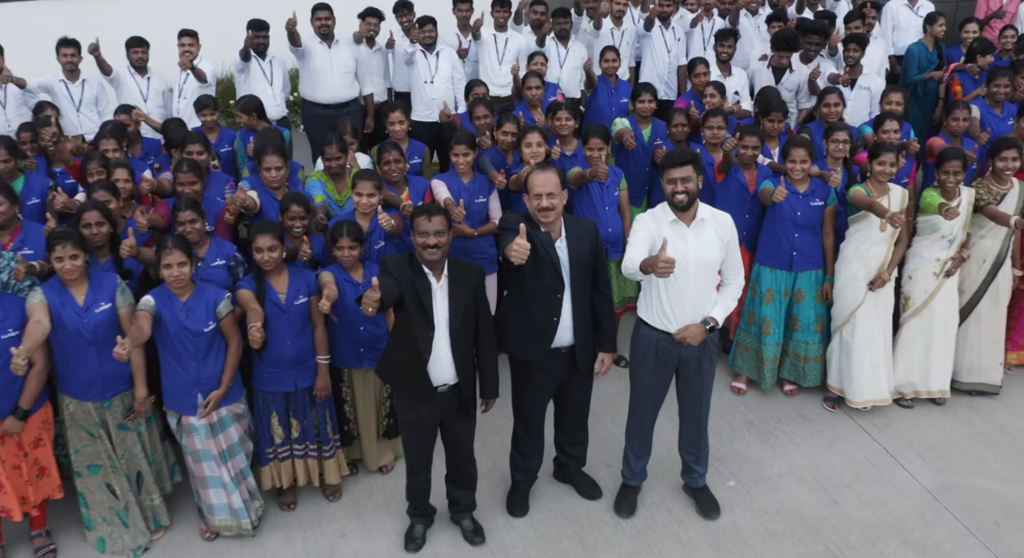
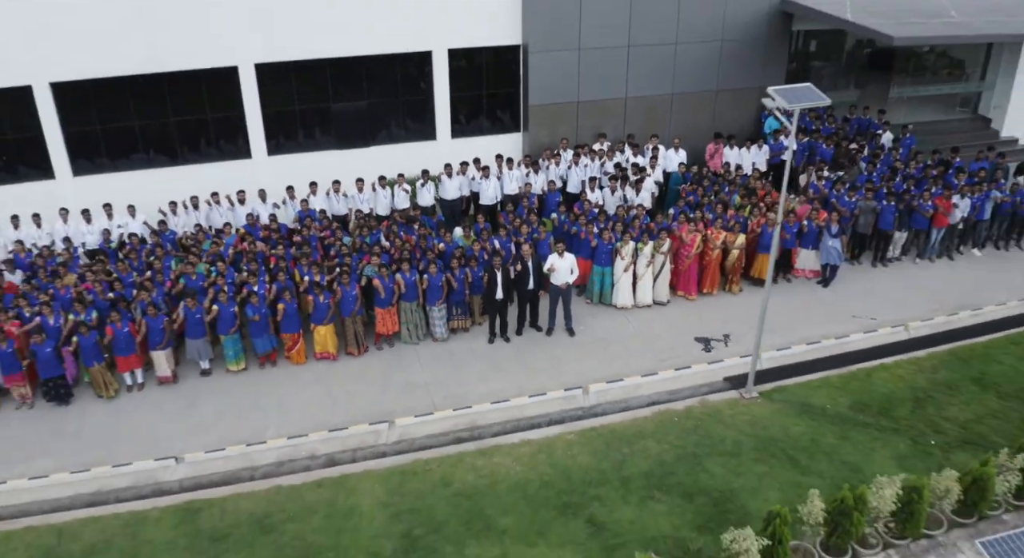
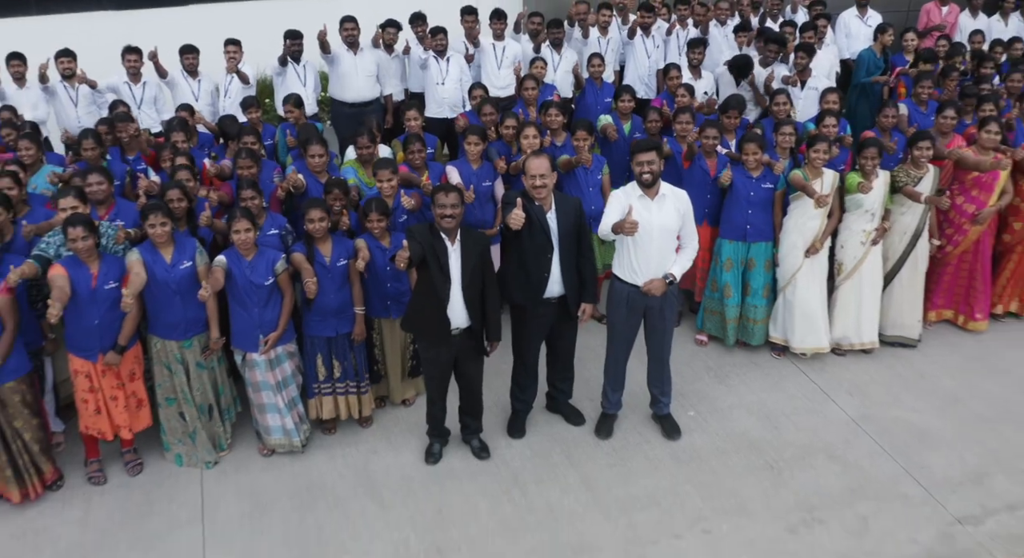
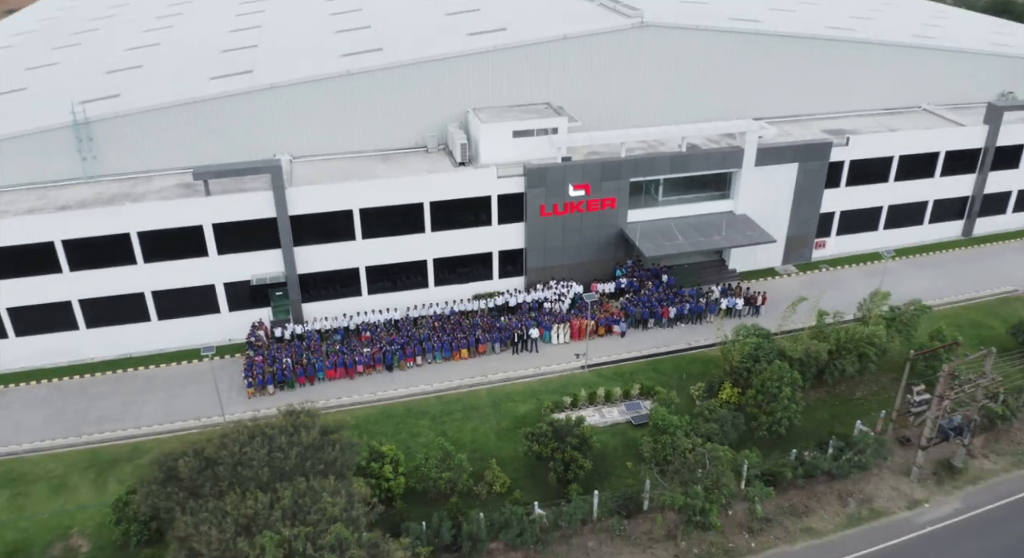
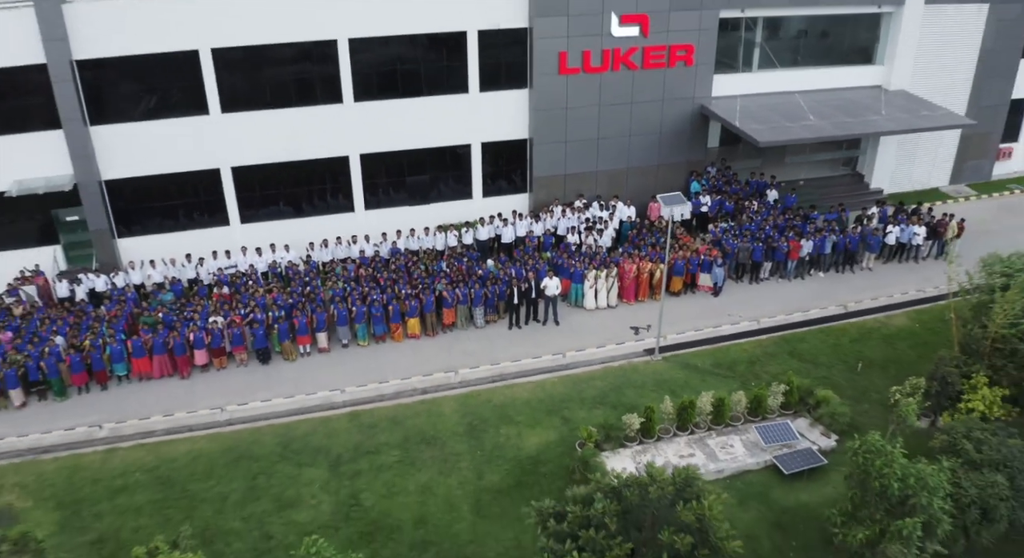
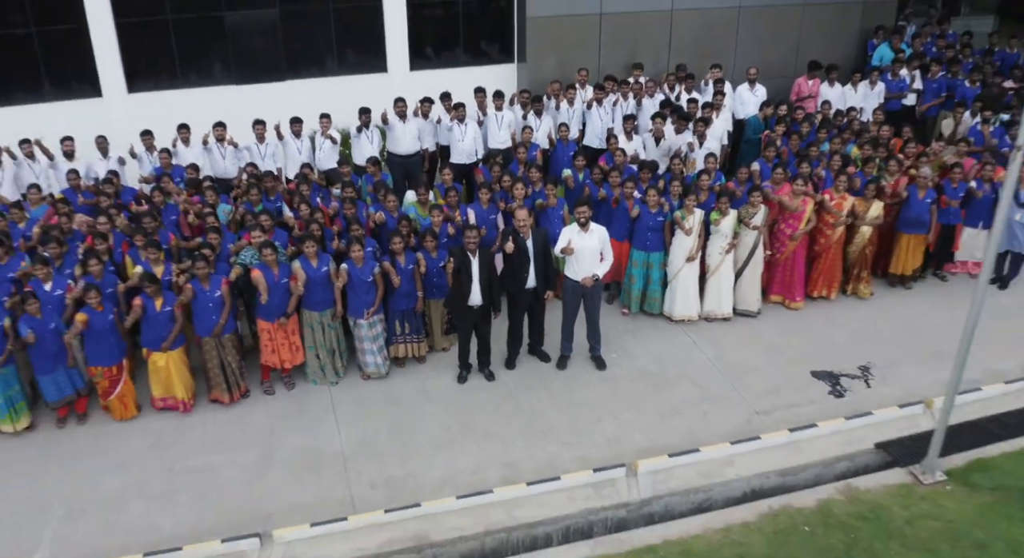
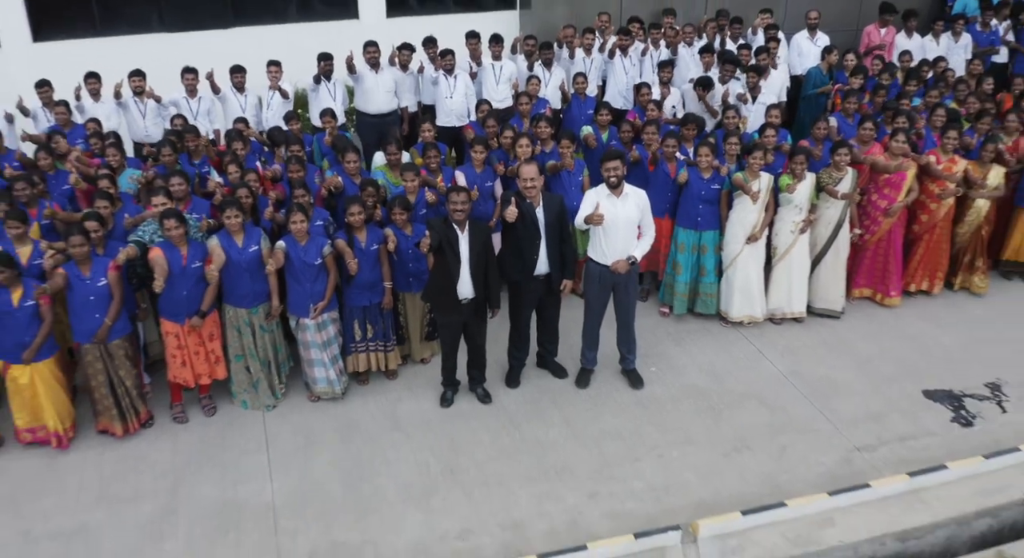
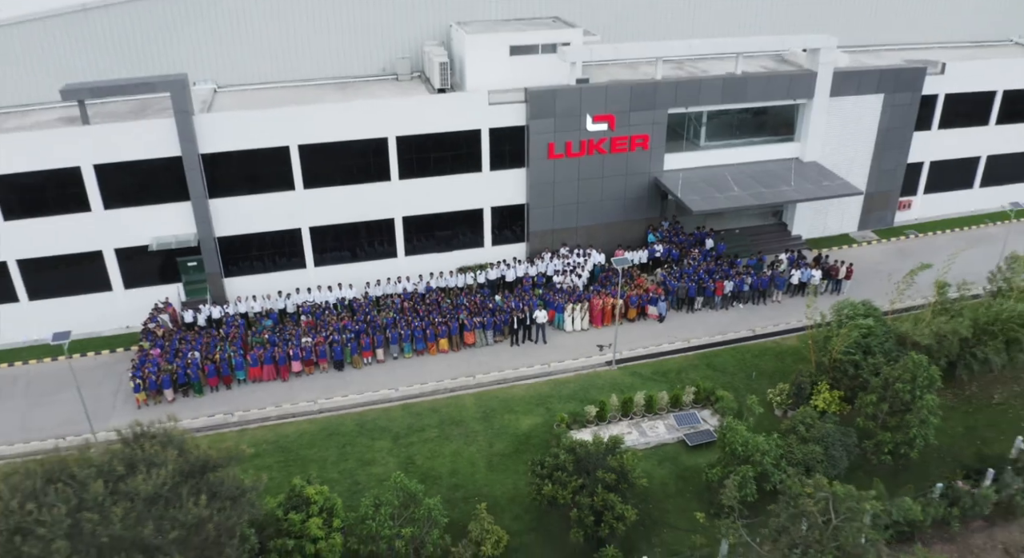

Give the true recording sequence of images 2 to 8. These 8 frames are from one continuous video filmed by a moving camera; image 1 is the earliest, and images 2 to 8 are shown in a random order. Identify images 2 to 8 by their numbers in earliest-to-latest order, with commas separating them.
3, 7, 6, 2, 5, 8, 4
